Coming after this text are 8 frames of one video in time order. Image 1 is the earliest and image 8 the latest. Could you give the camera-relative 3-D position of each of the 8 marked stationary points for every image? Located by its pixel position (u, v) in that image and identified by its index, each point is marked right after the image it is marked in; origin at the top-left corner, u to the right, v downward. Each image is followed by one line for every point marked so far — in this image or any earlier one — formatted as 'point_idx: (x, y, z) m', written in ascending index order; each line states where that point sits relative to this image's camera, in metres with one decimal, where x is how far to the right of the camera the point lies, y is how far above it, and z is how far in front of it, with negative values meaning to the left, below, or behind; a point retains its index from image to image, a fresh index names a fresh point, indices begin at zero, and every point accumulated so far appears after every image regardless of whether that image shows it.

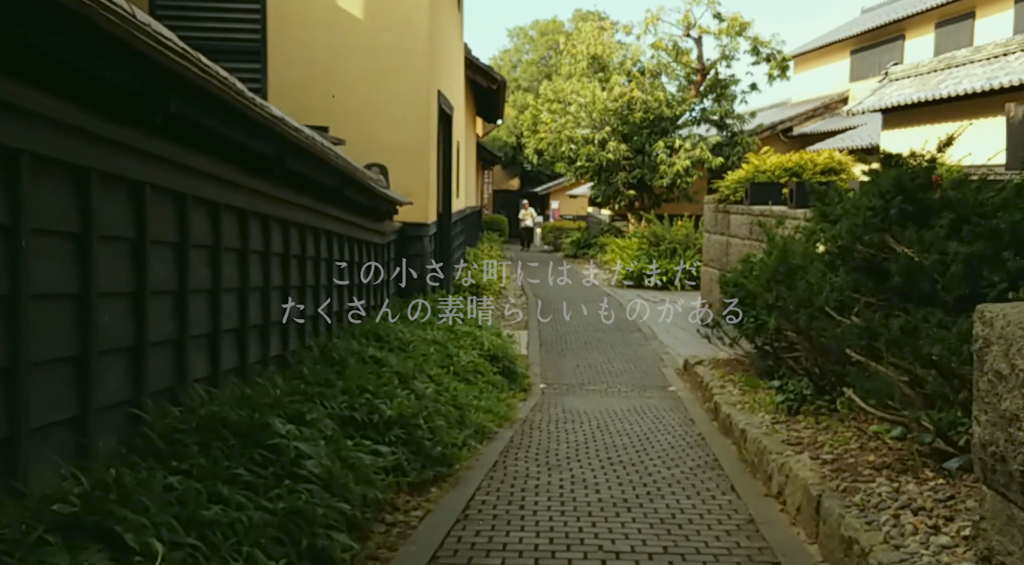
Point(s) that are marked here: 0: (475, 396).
0: (-0.3, -0.8, +5.6) m
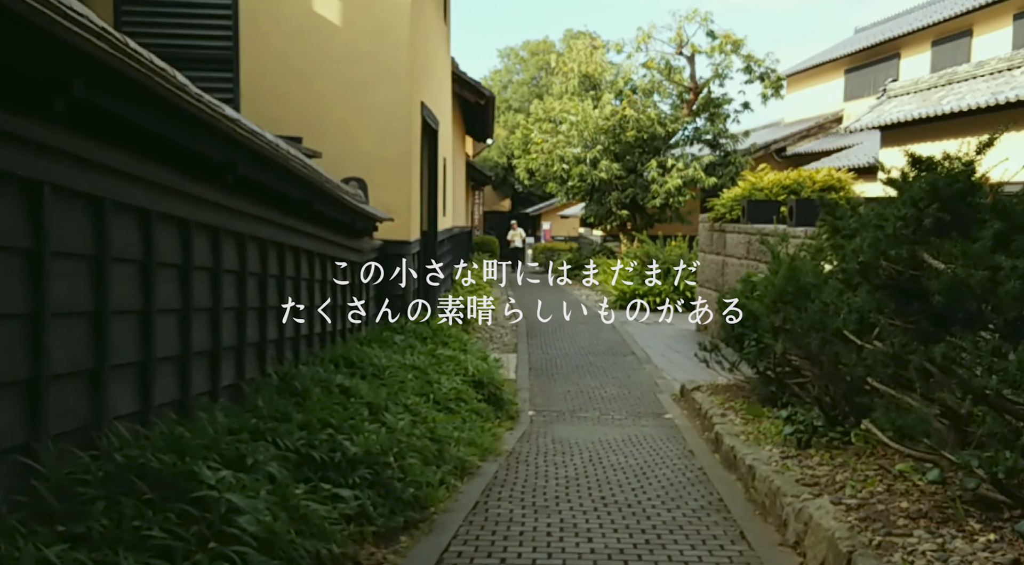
0: (-0.4, -1.0, +5.1) m
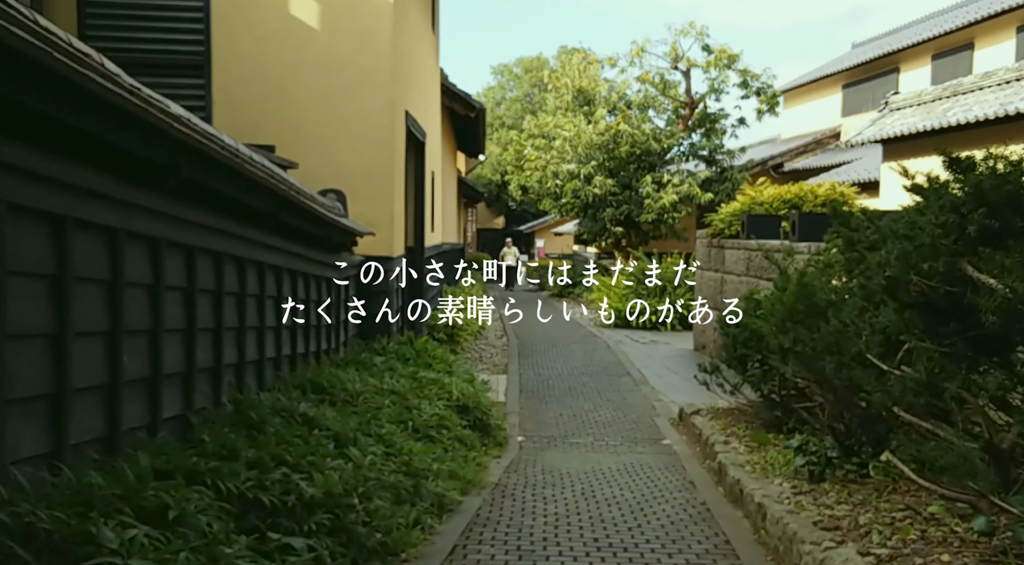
0: (-0.5, -1.1, +4.7) m
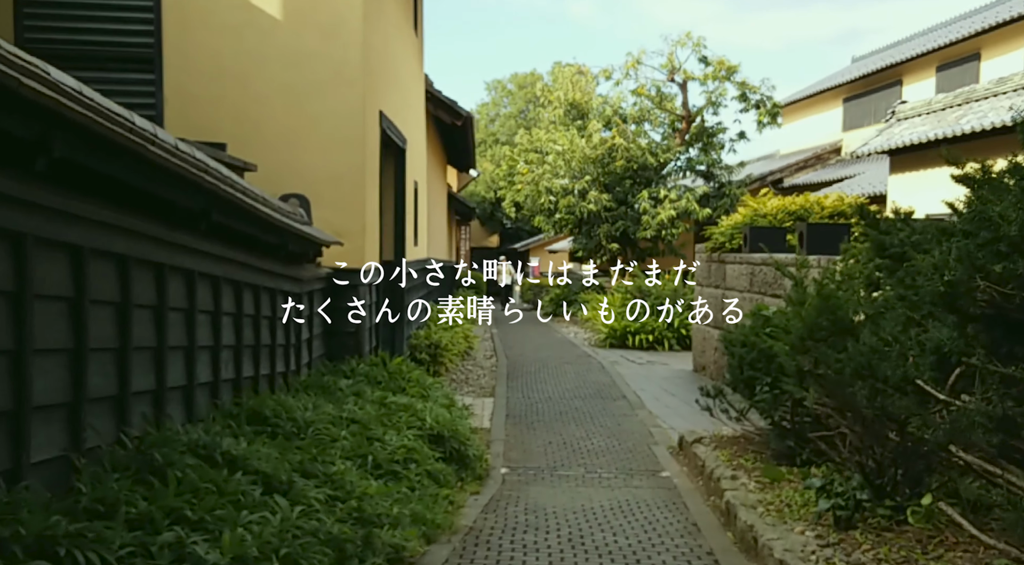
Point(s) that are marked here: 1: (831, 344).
0: (-0.6, -1.1, +4.0) m
1: (+1.6, -0.3, +3.7) m
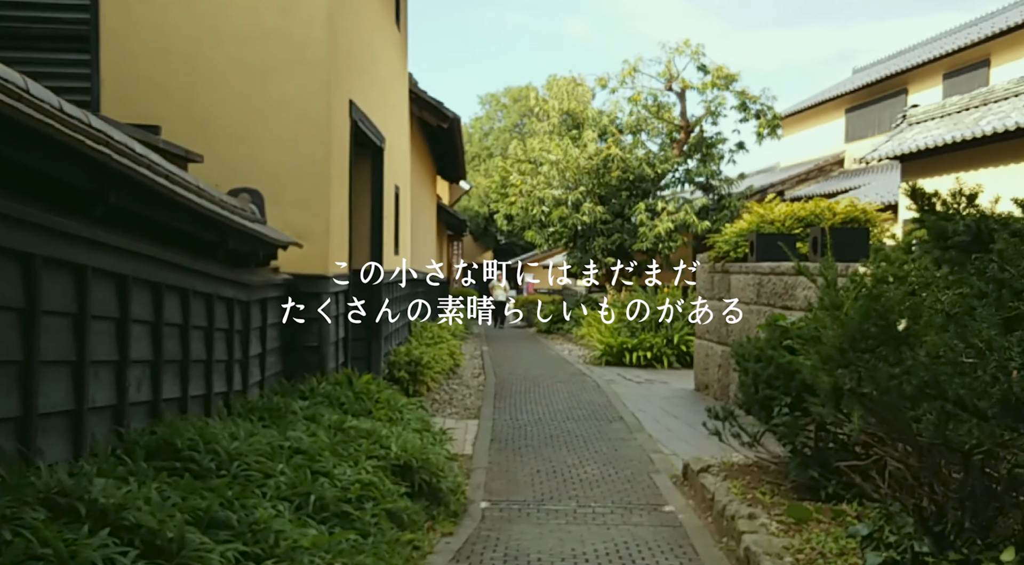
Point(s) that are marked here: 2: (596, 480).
0: (-0.7, -1.1, +3.2) m
1: (+1.4, -0.3, +3.0) m
2: (+0.7, -1.6, +6.1) m
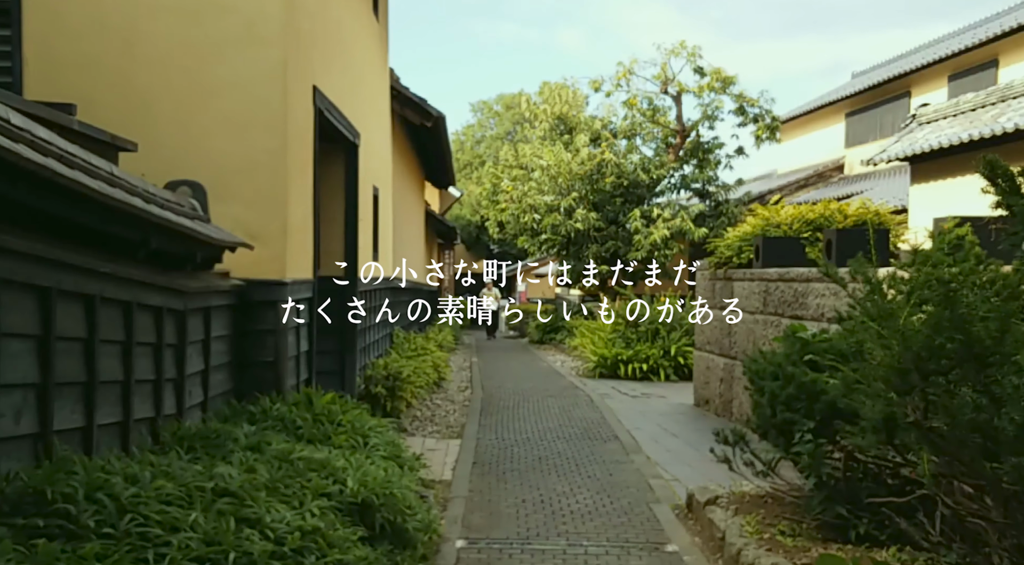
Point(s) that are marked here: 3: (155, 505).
0: (-0.8, -1.1, +2.6) m
1: (+1.3, -0.3, +2.3) m
2: (+0.5, -1.6, +5.4) m
3: (-1.3, -0.8, +2.7) m
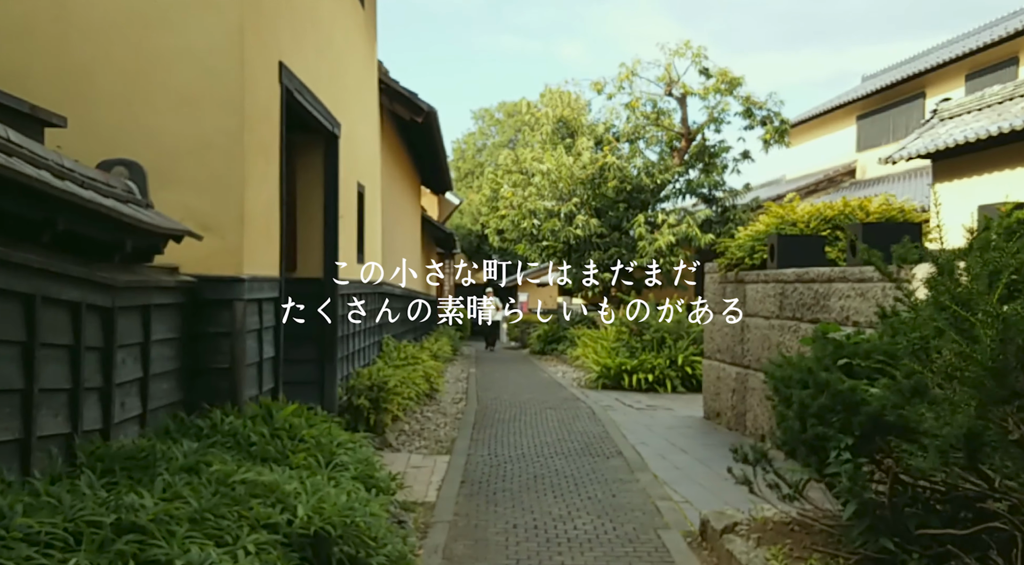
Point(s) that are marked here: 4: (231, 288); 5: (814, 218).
0: (-0.9, -1.1, +1.9) m
1: (+1.3, -0.2, +1.7) m
2: (+0.5, -1.6, +4.7) m
3: (-1.3, -0.7, +2.1) m
4: (-1.6, 0.0, +4.4) m
5: (+3.1, +0.7, +8.0) m
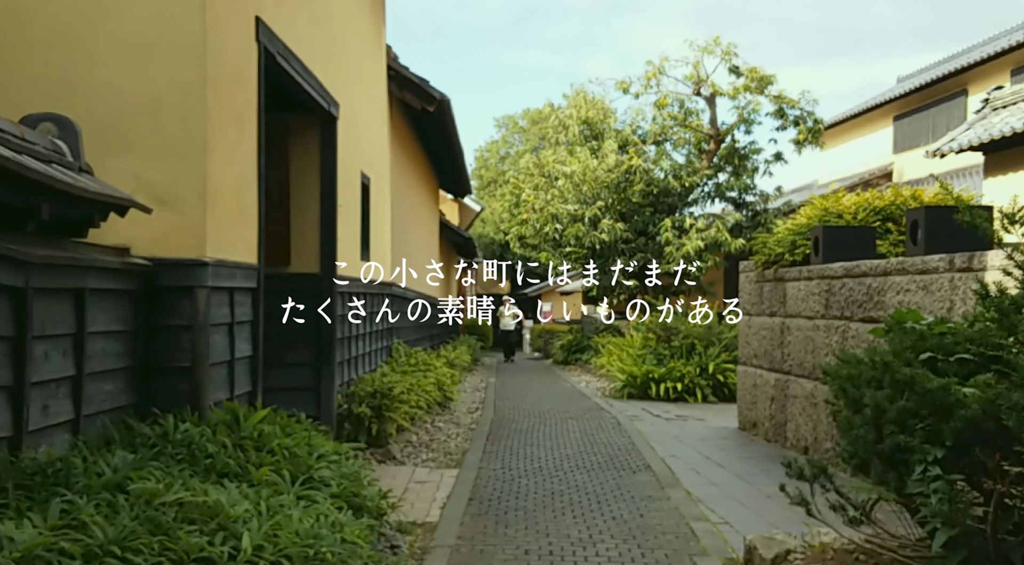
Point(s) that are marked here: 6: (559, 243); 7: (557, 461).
0: (-0.9, -1.0, +1.3) m
1: (+1.2, -0.1, +1.0) m
2: (+0.5, -1.5, +4.0) m
3: (-1.4, -0.6, +1.5) m
4: (-1.6, 0.0, +3.8) m
5: (+3.3, +0.7, +7.2) m
6: (+1.1, +0.9, +17.6) m
7: (+0.4, -1.6, +6.7) m
